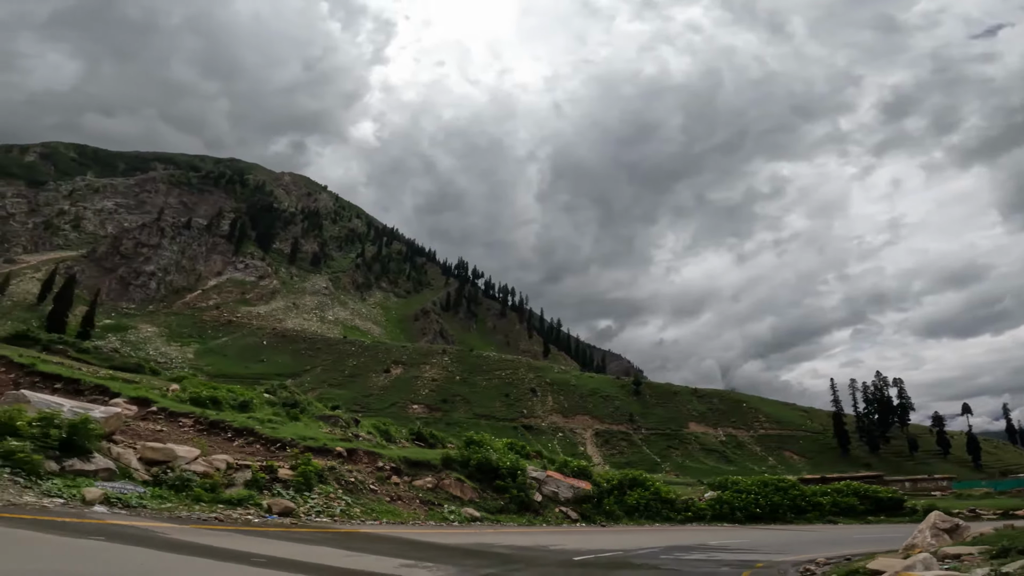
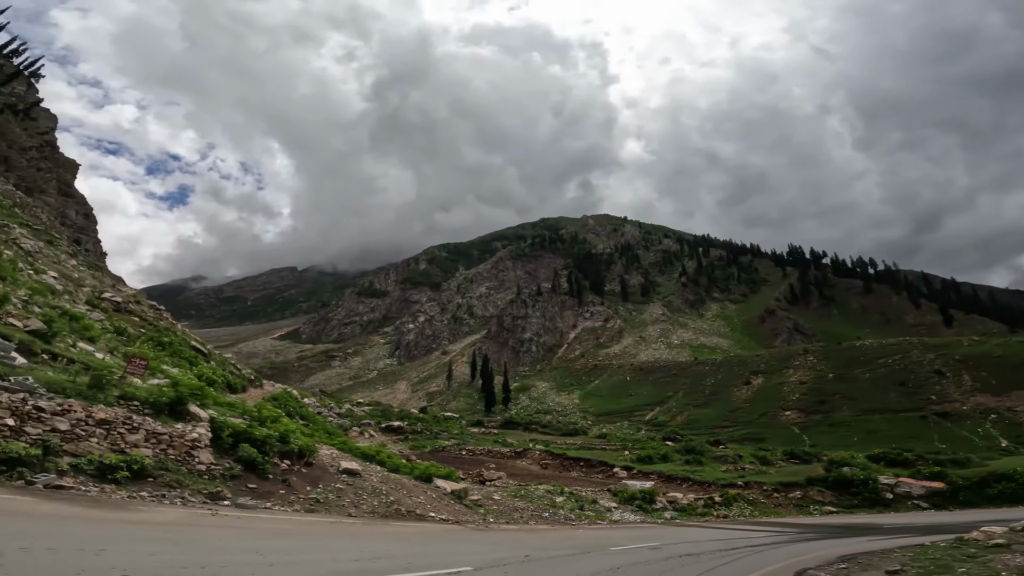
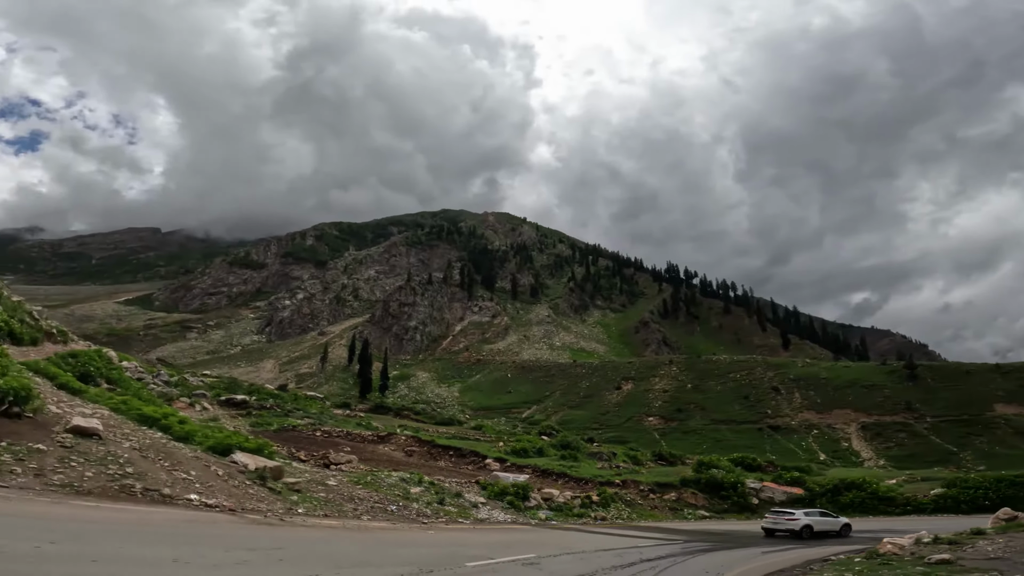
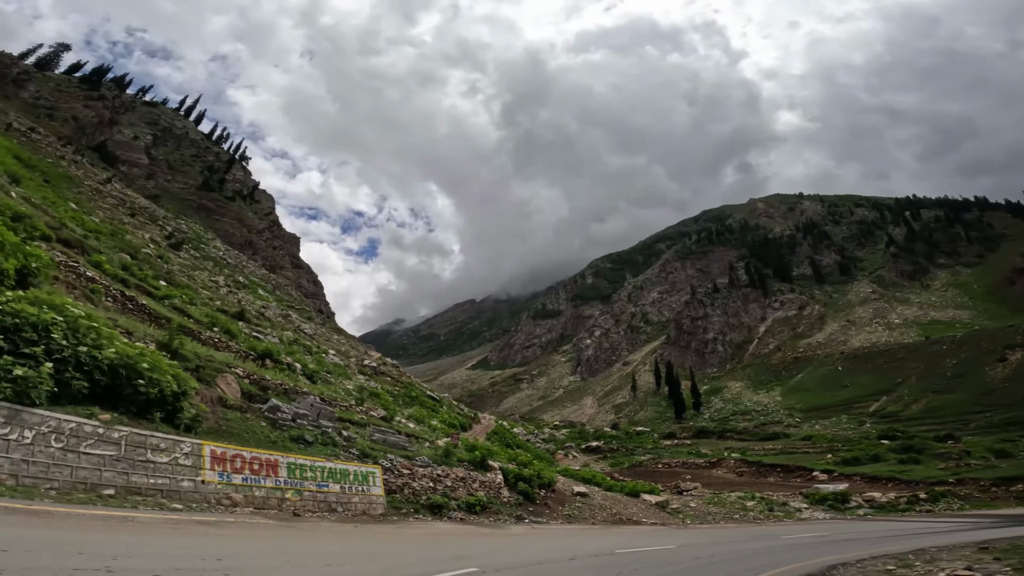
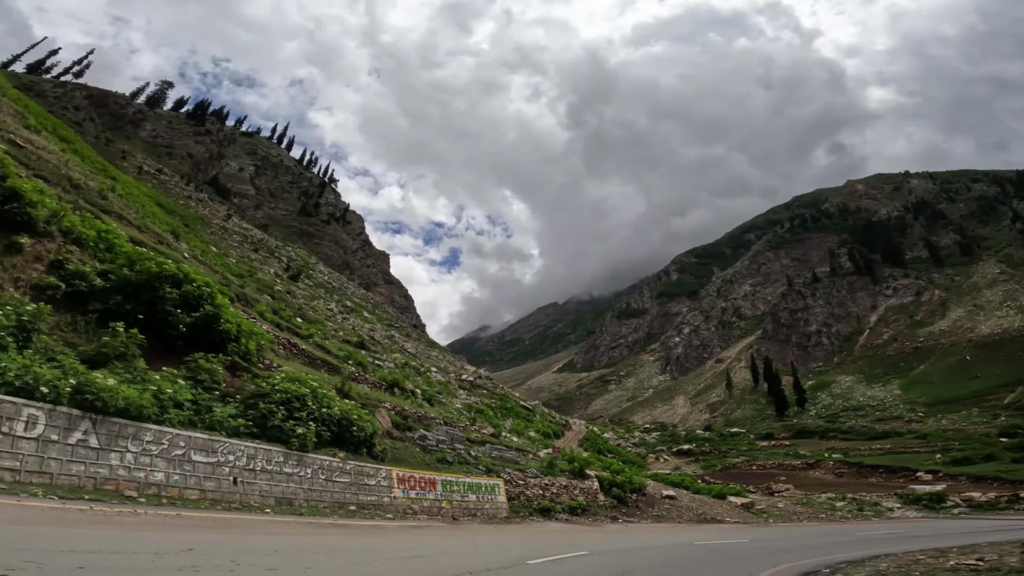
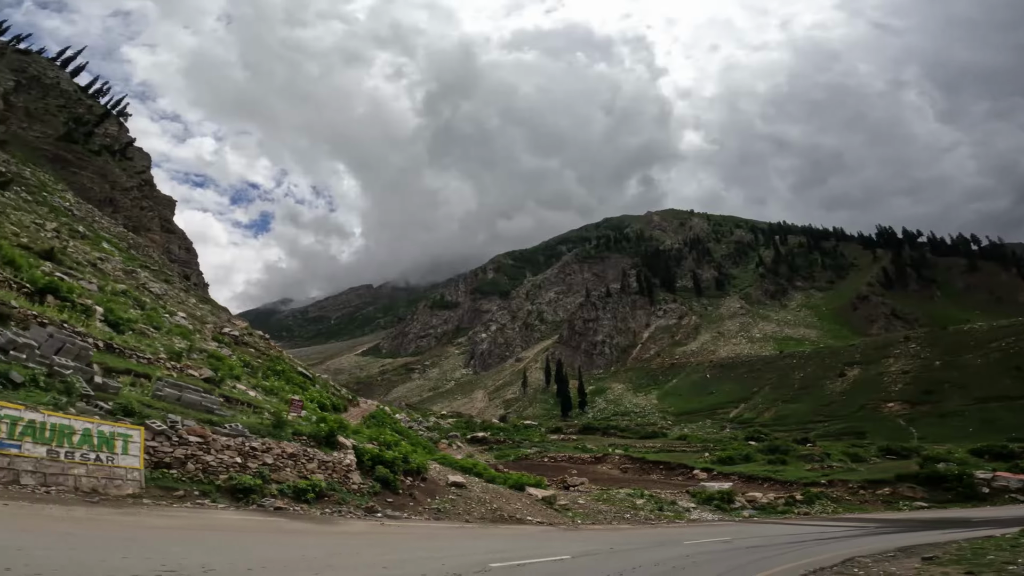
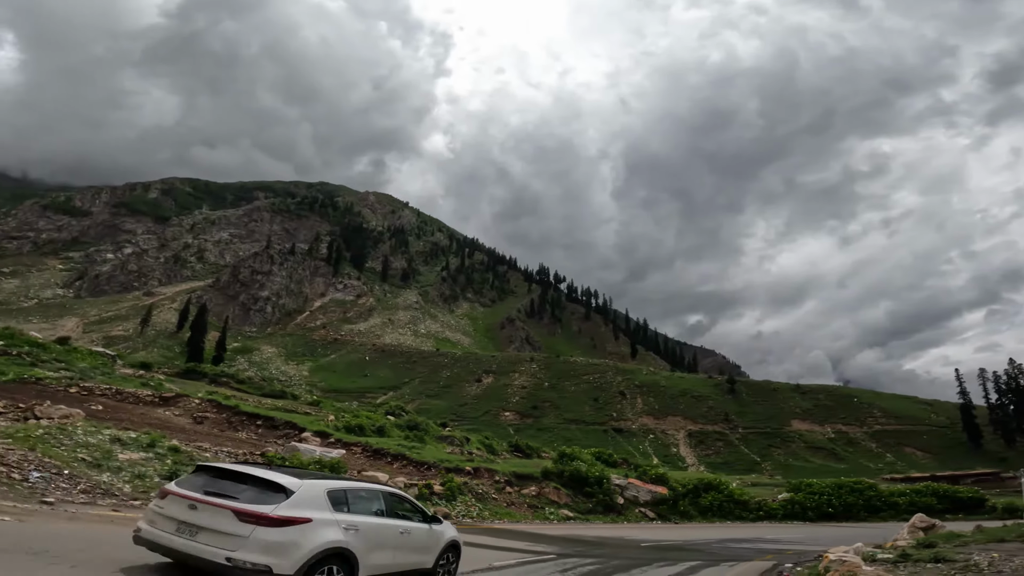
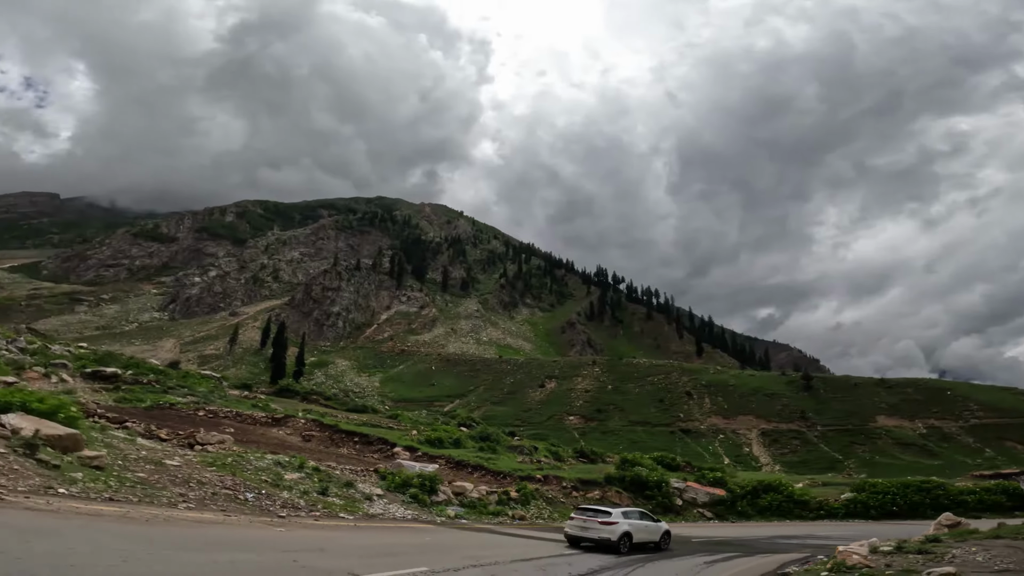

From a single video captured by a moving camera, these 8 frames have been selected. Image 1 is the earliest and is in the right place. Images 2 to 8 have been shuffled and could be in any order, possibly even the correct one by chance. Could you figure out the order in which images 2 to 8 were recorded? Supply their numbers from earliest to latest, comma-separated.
7, 8, 3, 2, 6, 4, 5
